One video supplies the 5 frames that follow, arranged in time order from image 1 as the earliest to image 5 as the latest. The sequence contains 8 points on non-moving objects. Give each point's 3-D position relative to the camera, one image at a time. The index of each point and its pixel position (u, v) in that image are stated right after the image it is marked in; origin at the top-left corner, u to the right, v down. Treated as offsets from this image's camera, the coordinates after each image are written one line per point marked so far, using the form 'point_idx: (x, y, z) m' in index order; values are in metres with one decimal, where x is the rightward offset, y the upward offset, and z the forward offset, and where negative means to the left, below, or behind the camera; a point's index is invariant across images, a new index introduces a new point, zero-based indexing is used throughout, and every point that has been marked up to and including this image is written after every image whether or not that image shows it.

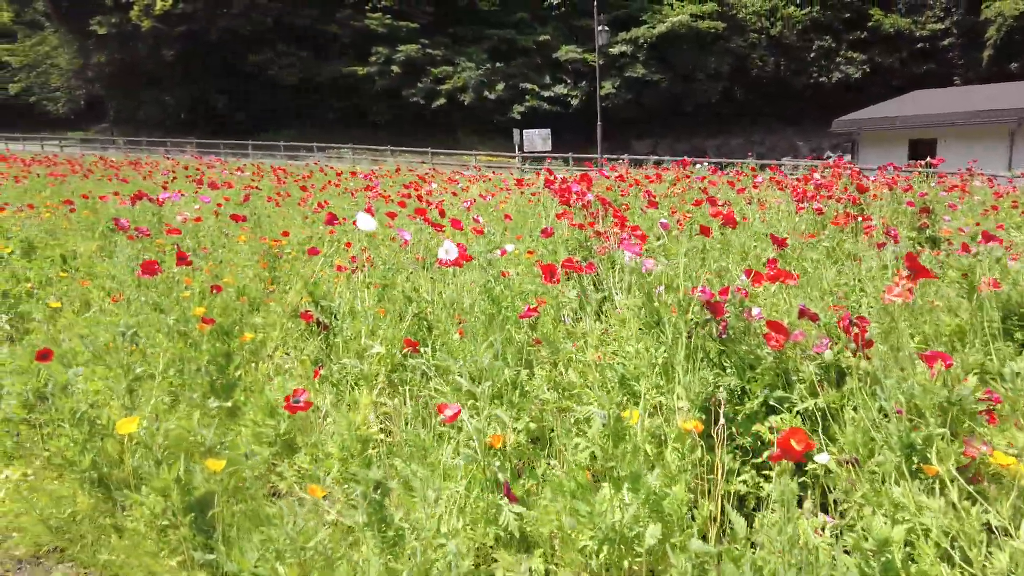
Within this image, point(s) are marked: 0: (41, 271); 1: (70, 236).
0: (-3.4, +0.1, +4.7) m
1: (-3.9, +0.5, +5.8) m
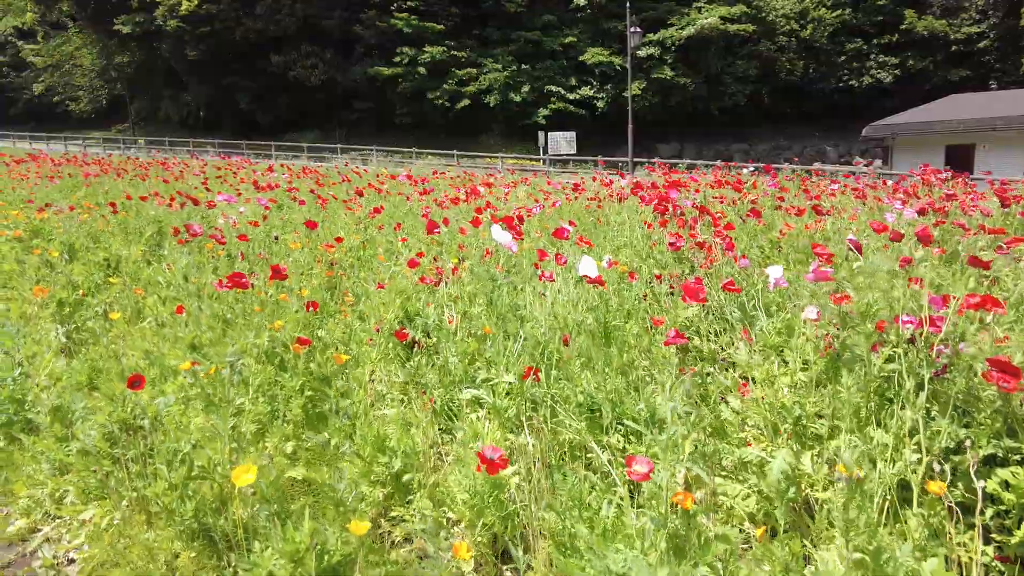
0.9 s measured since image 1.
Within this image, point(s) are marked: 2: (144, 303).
0: (-2.9, +0.1, +4.4) m
1: (-3.4, +0.4, +5.5) m
2: (-2.2, -0.1, +3.8) m
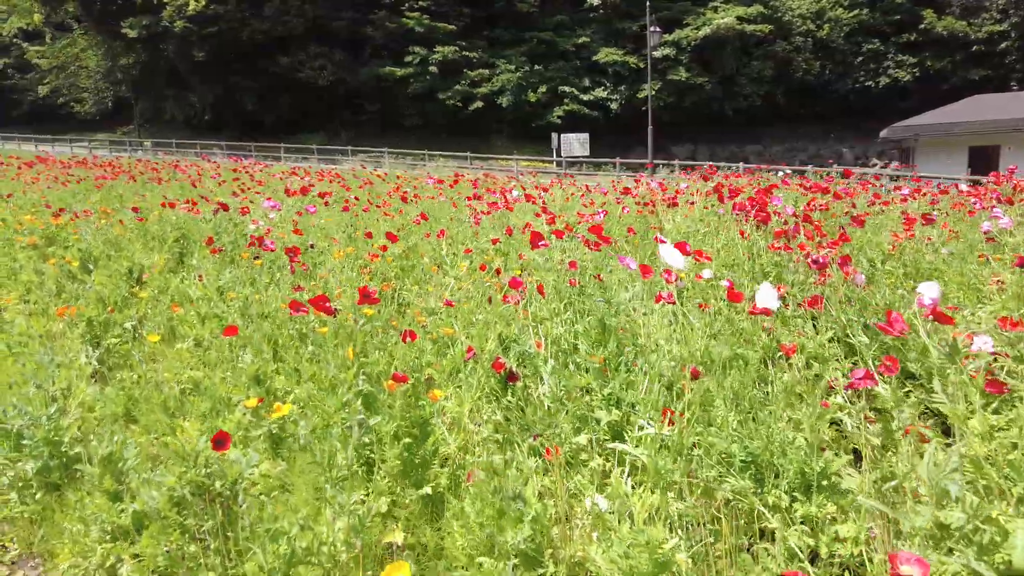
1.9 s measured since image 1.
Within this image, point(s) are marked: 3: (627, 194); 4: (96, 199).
0: (-2.5, 0.0, +4.1) m
1: (-3.0, +0.4, +5.2) m
2: (-1.8, -0.2, +3.5) m
3: (+1.2, +0.9, +6.4) m
4: (-5.3, +1.1, +8.1) m
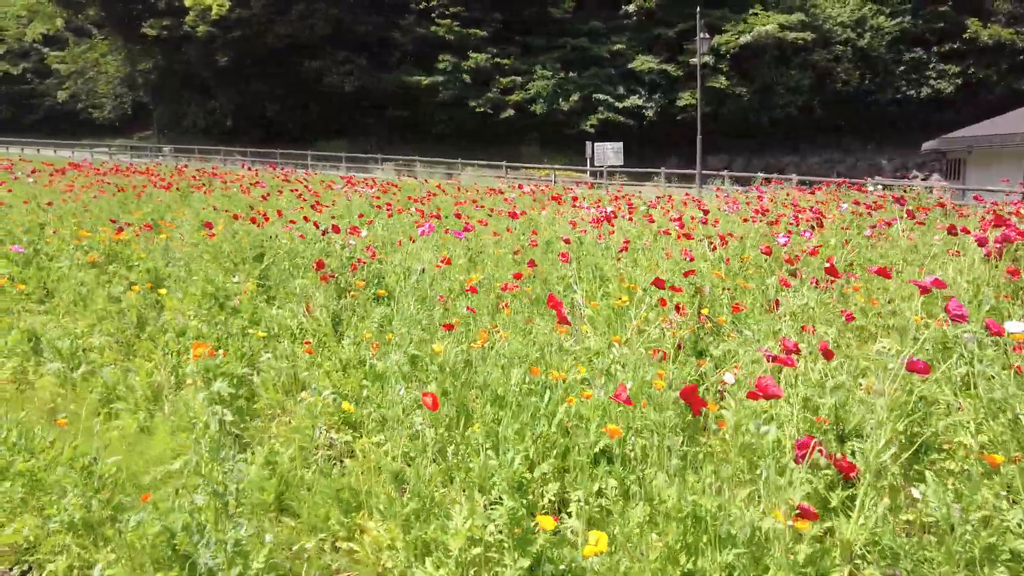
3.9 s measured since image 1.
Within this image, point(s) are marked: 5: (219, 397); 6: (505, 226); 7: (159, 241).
0: (-1.6, -0.2, +3.5) m
1: (-2.1, +0.2, +4.6) m
2: (-0.9, -0.4, +2.9) m
3: (+2.1, +0.7, +5.8) m
4: (-4.3, +0.9, +7.6) m
5: (-1.2, -0.4, +2.6) m
6: (-0.1, +0.6, +5.9) m
7: (-3.0, +0.4, +5.4) m
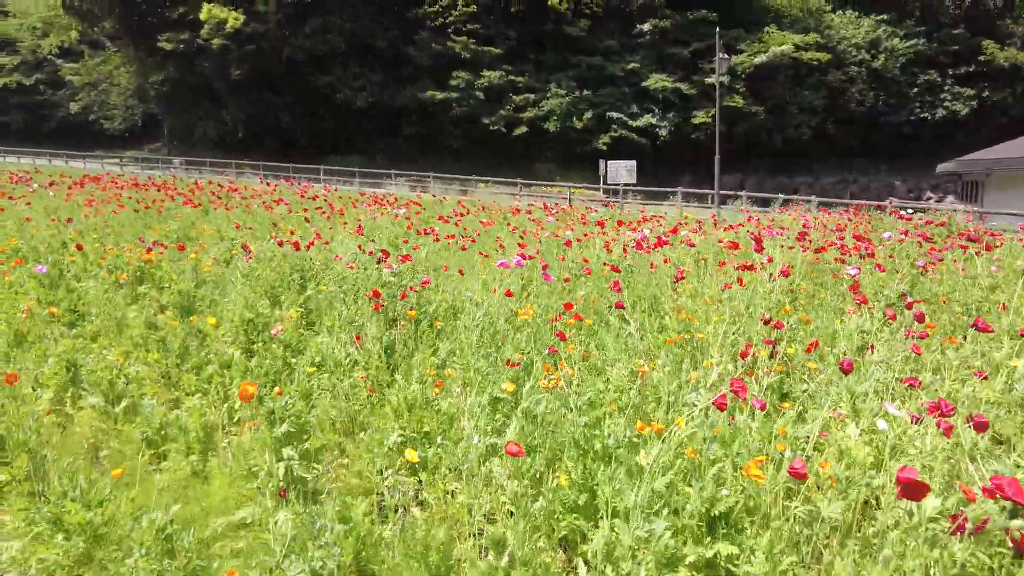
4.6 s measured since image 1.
0: (-1.3, -0.3, +3.3) m
1: (-1.8, 0.0, +4.5) m
2: (-0.6, -0.5, +2.7) m
3: (+2.4, +0.4, +5.6) m
4: (-4.0, +0.7, +7.4) m
5: (-0.9, -0.6, +2.4) m
6: (+0.2, +0.4, +5.8) m
7: (-2.7, +0.2, +5.3) m
